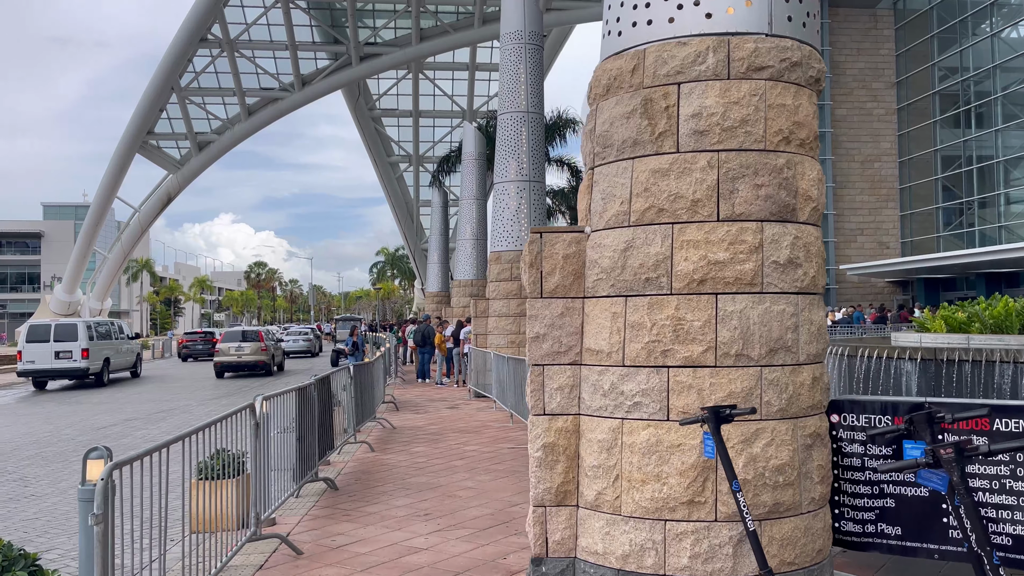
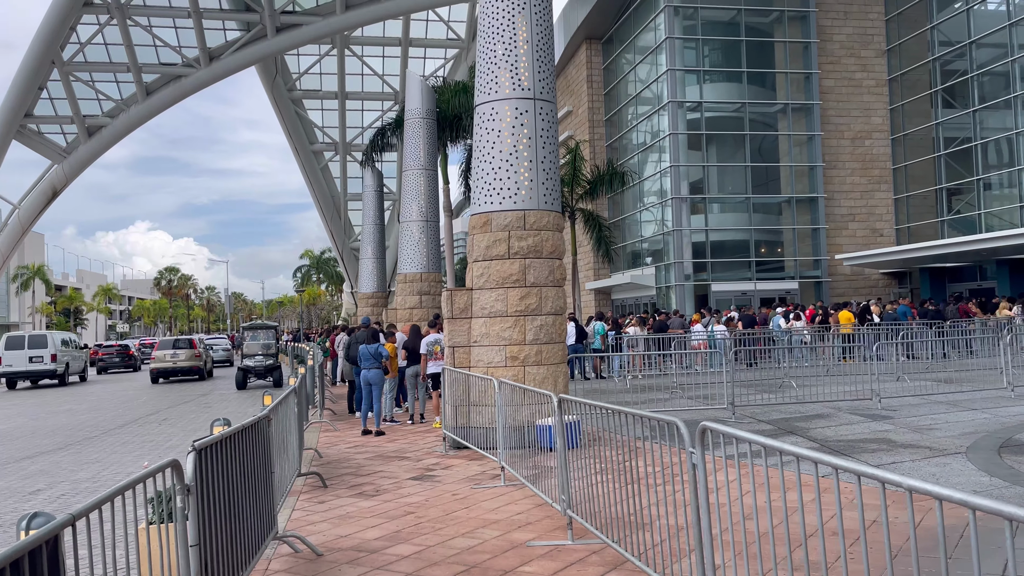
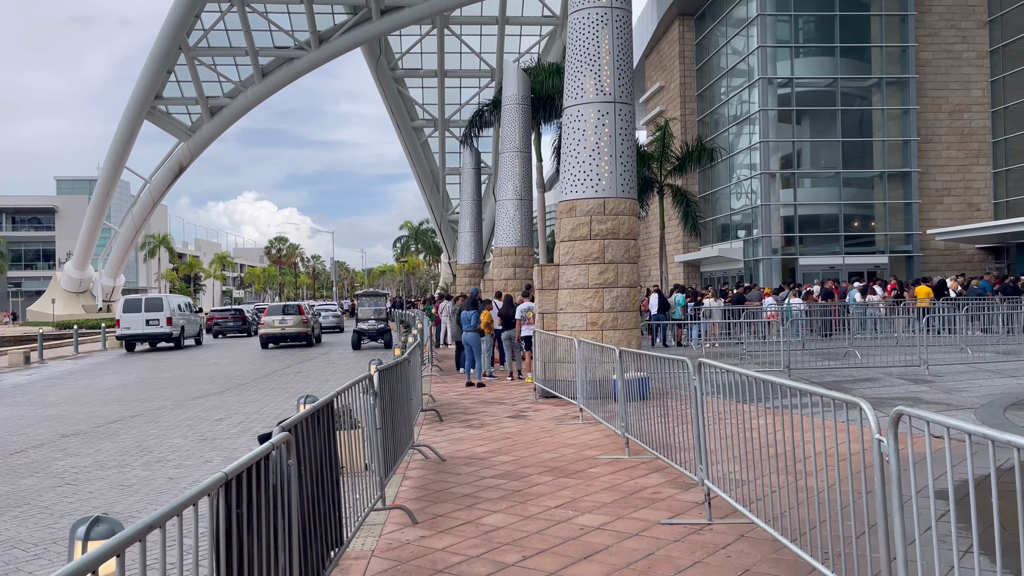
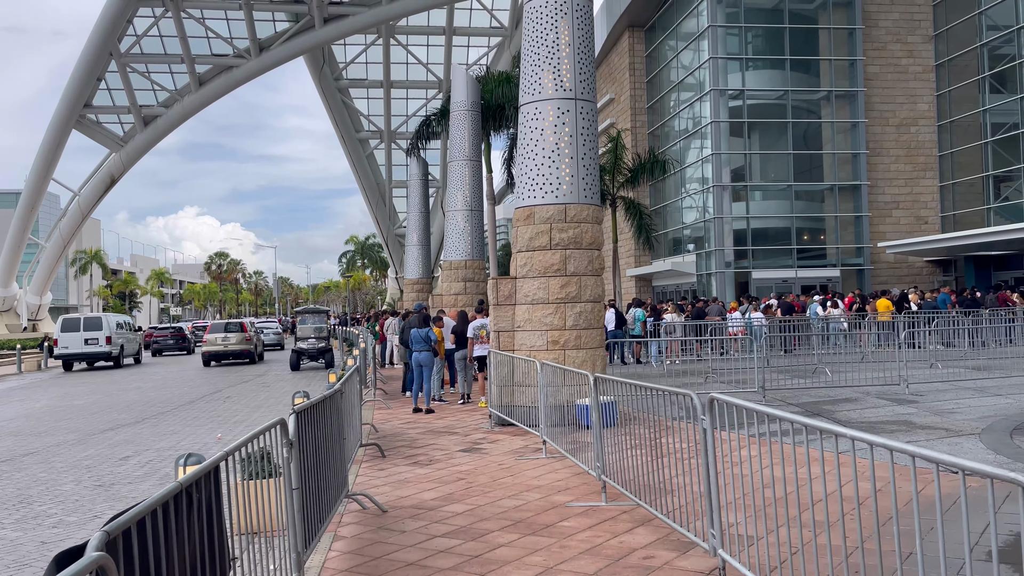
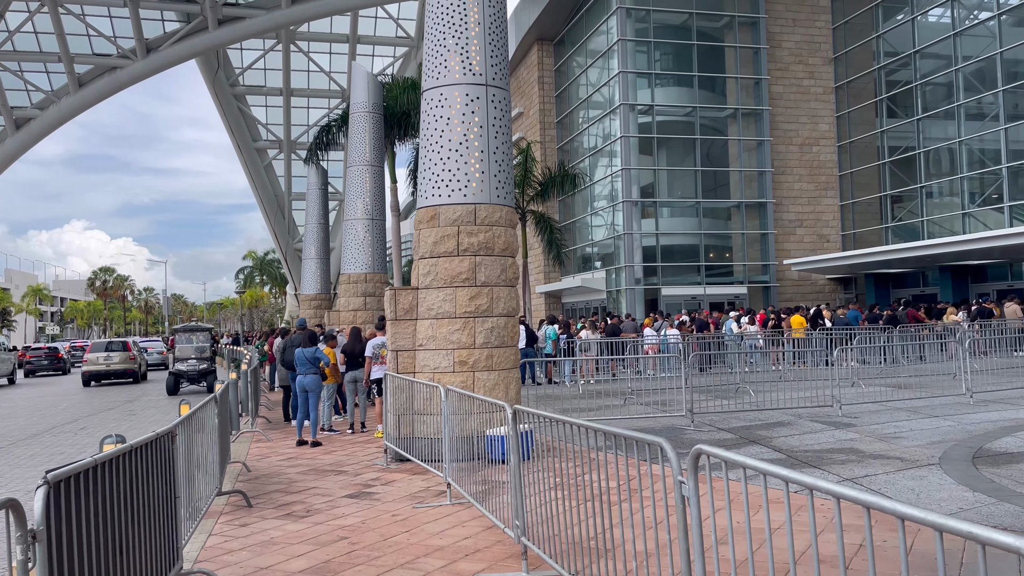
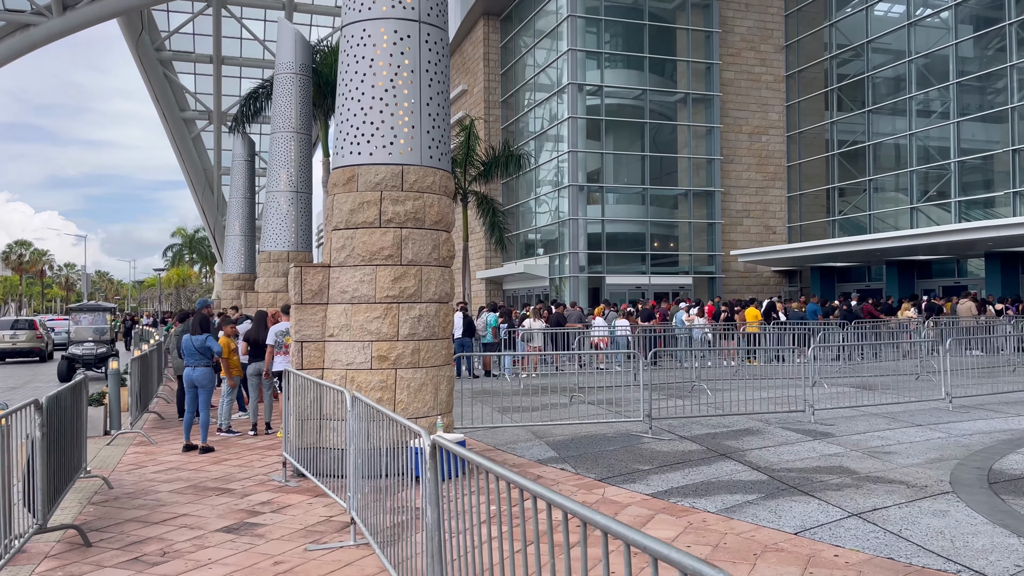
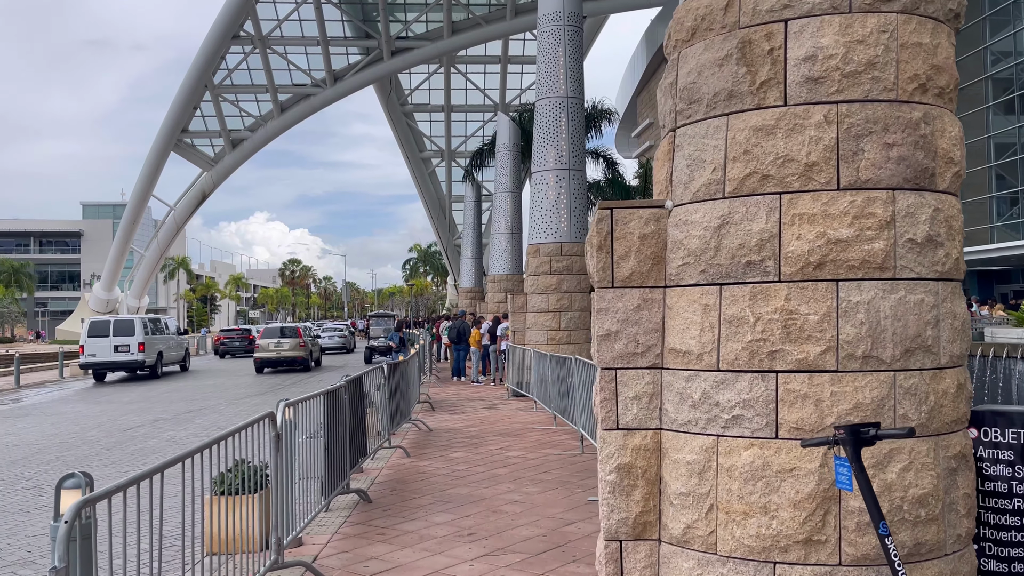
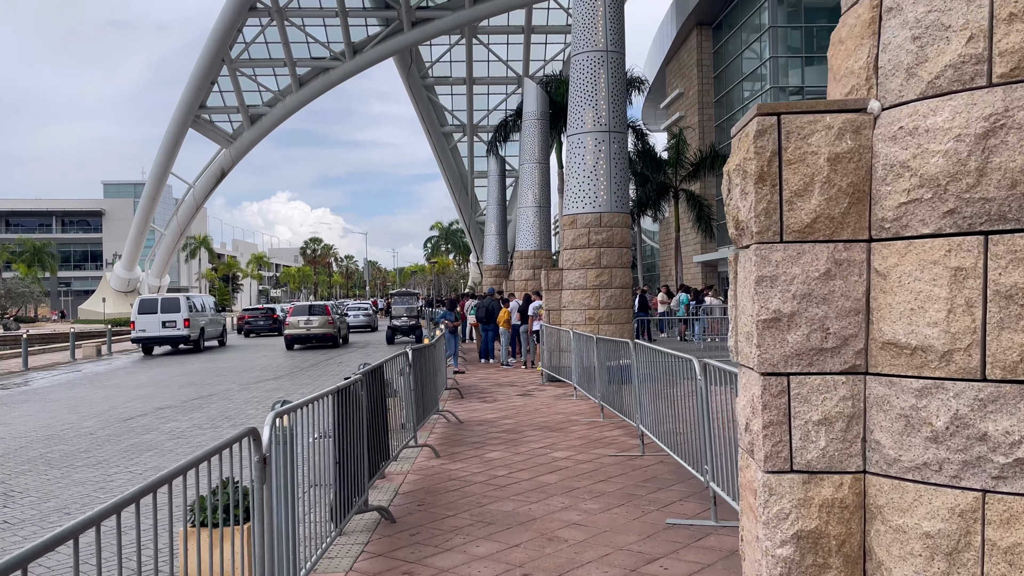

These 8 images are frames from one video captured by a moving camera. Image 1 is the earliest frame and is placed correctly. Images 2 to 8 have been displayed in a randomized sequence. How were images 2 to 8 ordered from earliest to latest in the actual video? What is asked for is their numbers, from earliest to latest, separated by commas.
7, 8, 3, 4, 2, 5, 6
